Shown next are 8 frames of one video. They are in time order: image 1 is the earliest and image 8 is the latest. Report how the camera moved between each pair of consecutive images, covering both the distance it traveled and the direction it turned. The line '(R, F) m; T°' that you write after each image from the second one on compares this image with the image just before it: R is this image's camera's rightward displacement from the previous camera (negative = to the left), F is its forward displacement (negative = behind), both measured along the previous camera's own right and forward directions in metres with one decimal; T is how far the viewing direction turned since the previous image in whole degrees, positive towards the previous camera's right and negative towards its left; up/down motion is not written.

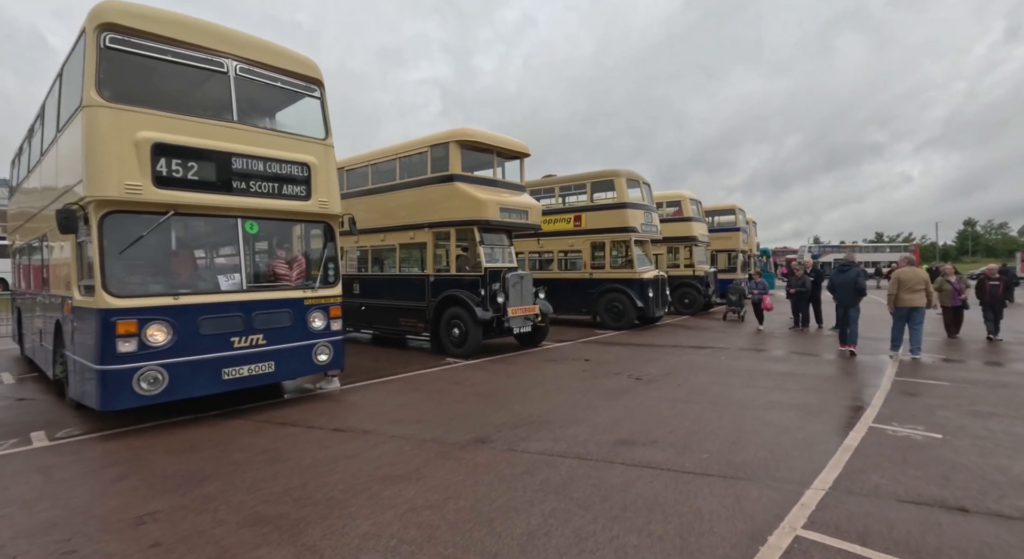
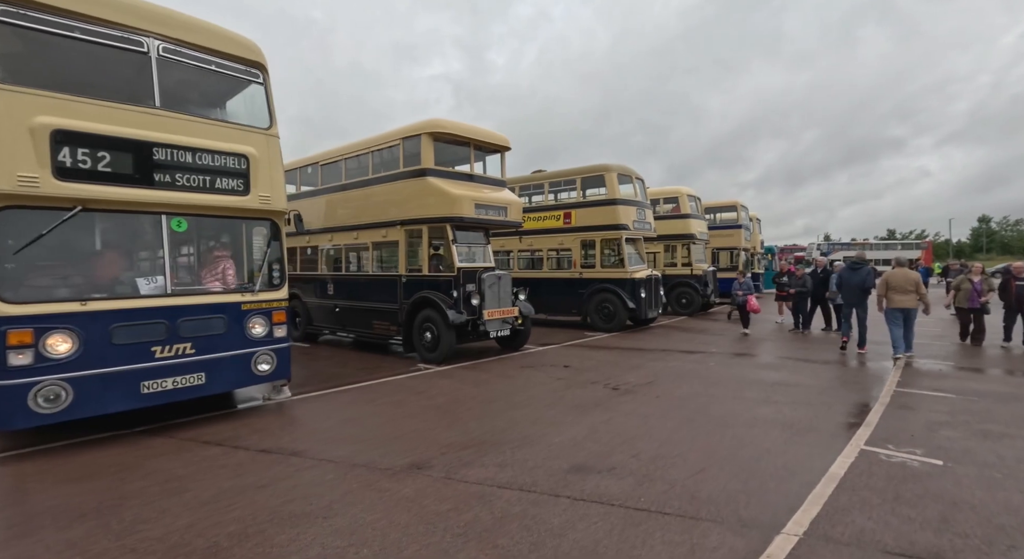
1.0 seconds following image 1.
(+0.6, +0.7) m; -1°
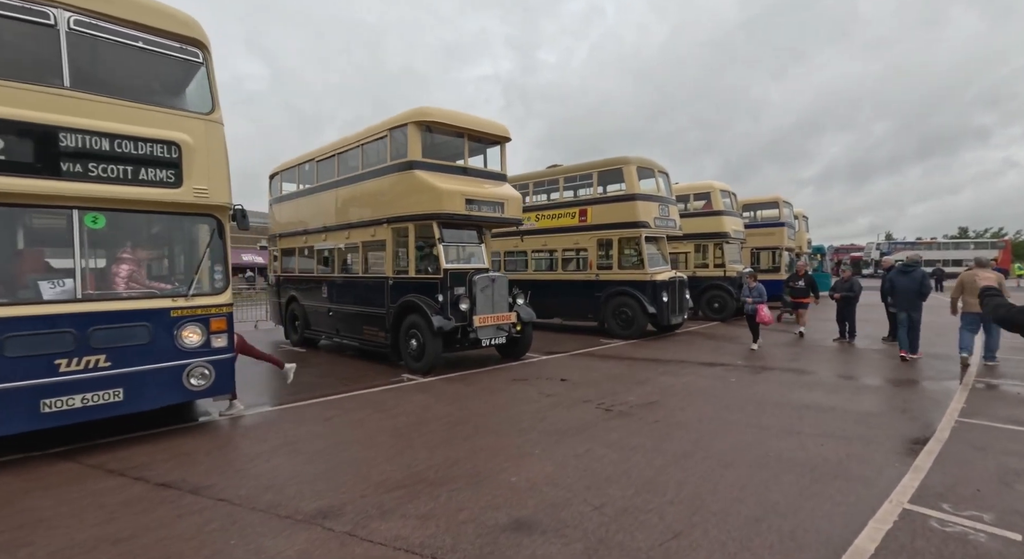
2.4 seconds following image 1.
(+0.8, +1.0) m; -4°
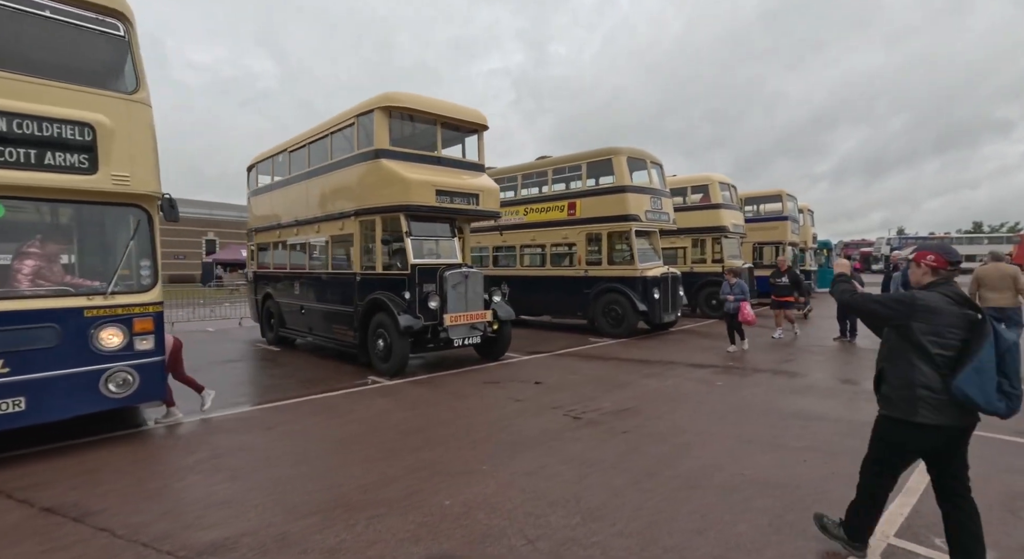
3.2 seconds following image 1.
(+0.5, +0.6) m; -1°
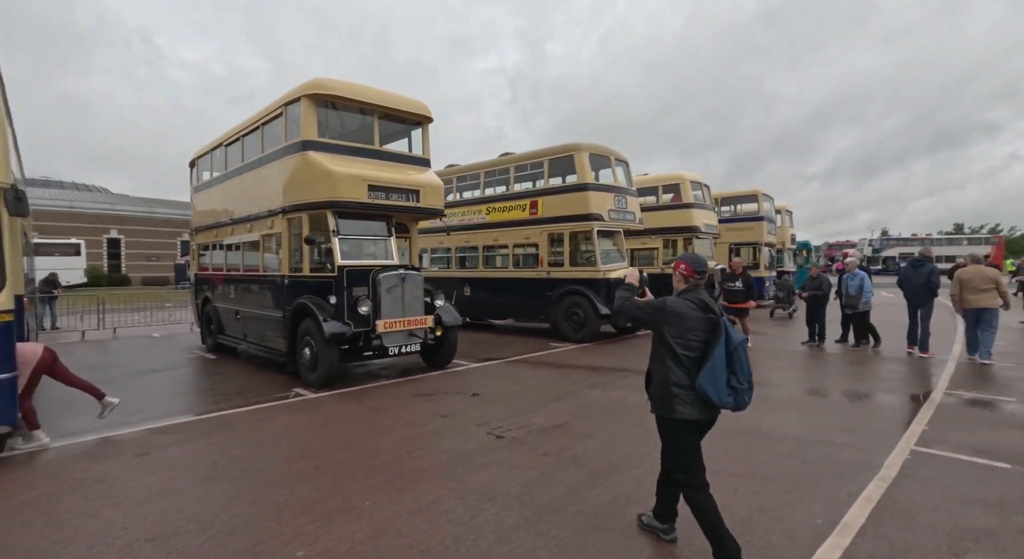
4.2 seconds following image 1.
(+0.7, +0.6) m; +1°
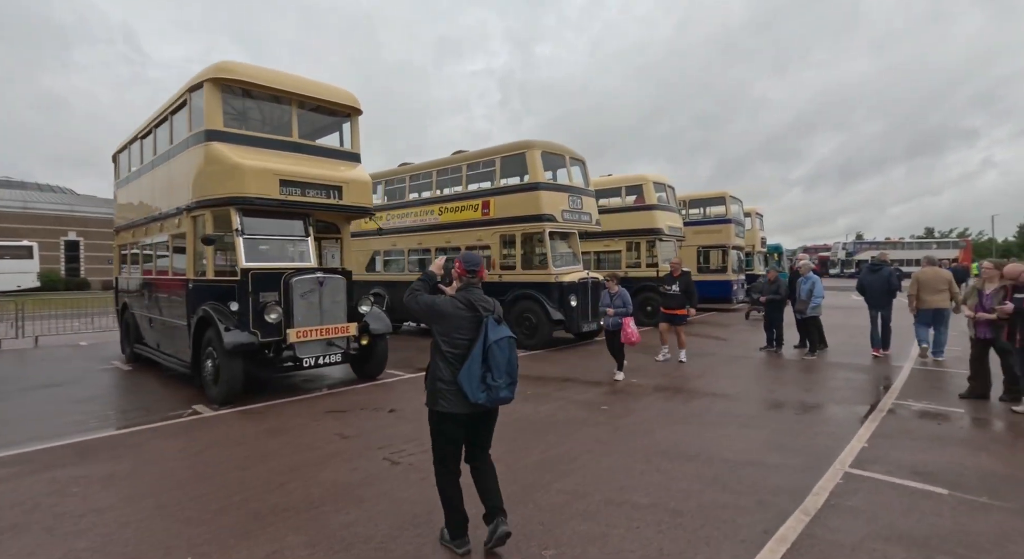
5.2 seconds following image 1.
(+0.7, +0.6) m; +2°
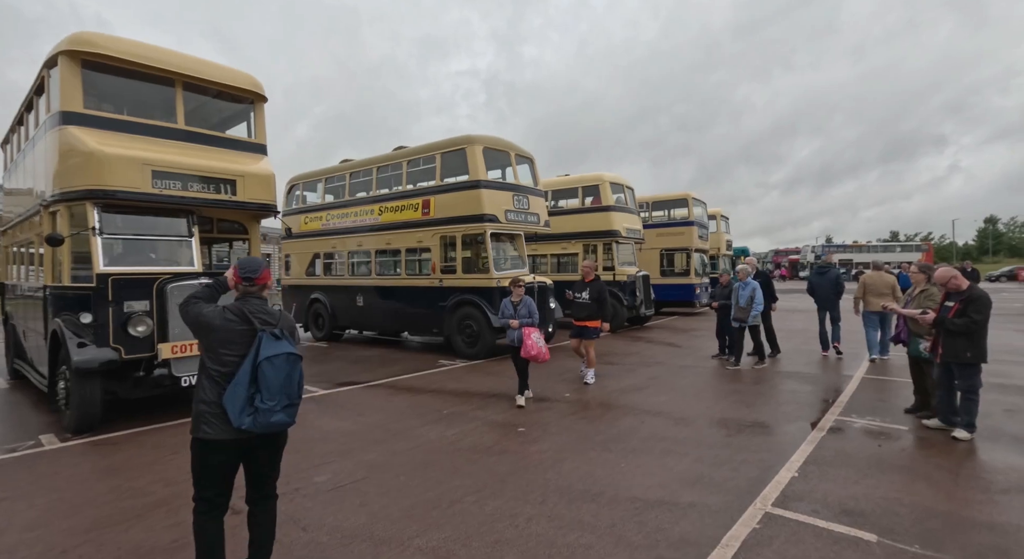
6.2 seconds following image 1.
(+0.8, +0.8) m; +2°
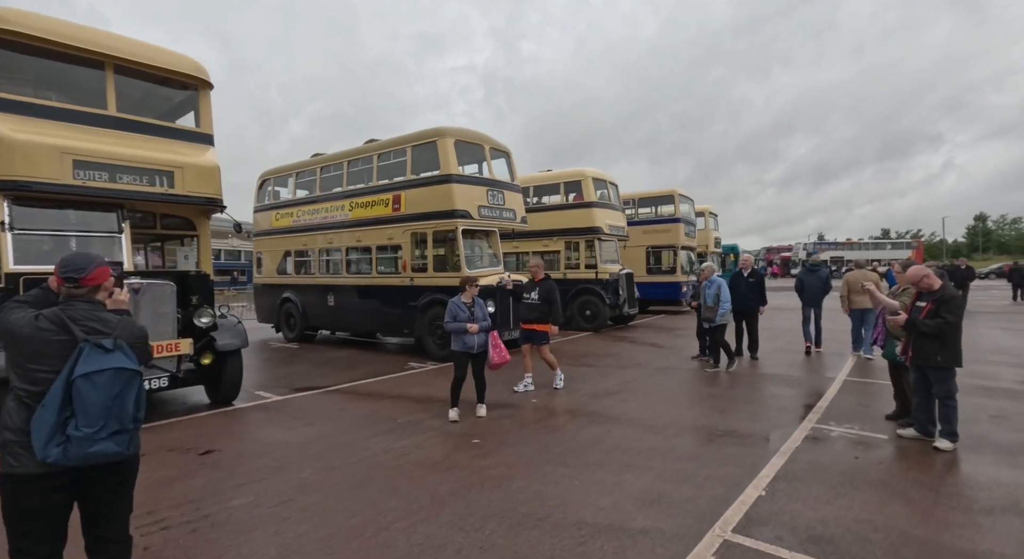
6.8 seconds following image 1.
(+0.4, +0.5) m; +1°
